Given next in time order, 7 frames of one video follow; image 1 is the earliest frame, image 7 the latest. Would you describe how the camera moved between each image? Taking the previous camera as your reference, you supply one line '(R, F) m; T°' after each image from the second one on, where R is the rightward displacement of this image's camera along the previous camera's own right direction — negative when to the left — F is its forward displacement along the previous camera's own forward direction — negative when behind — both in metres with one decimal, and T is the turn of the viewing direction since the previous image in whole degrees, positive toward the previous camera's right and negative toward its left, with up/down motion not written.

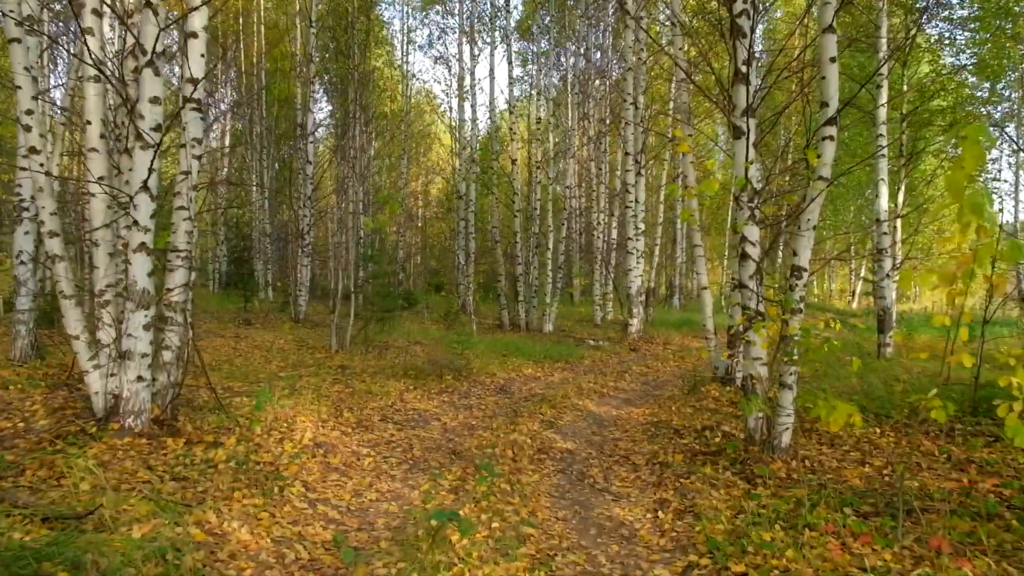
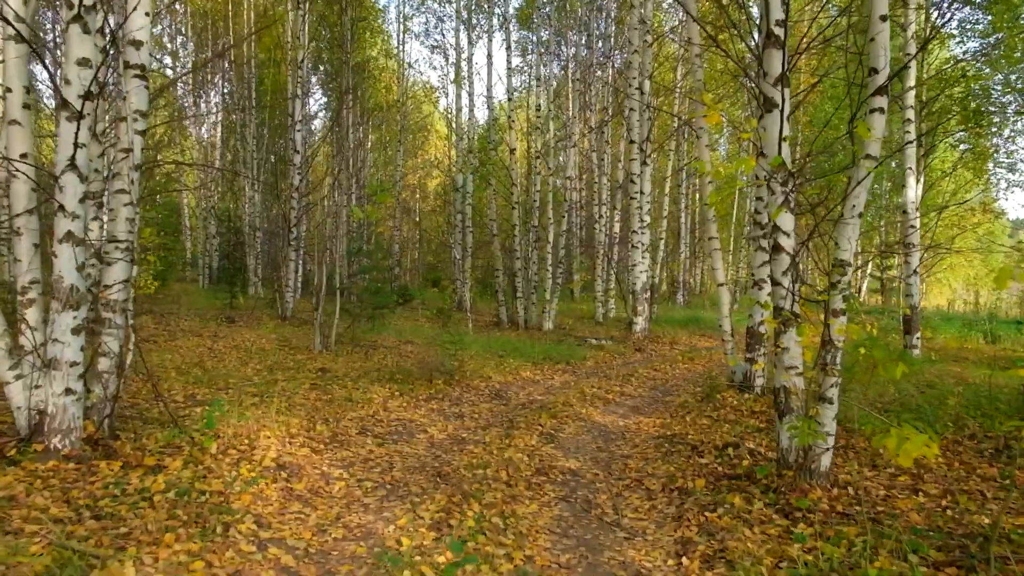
(0.0, +1.0) m; 0°
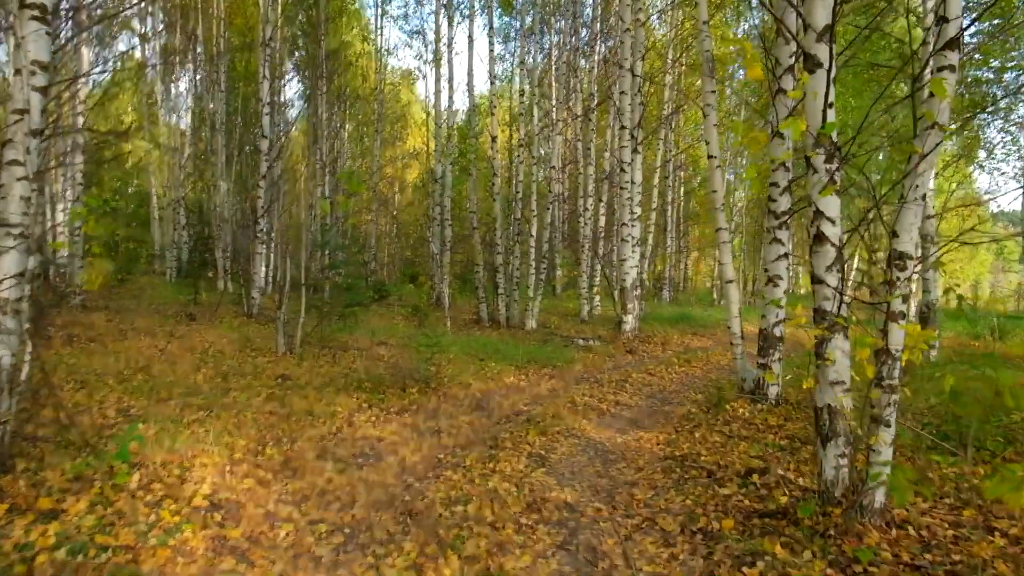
(0.0, +1.1) m; +1°
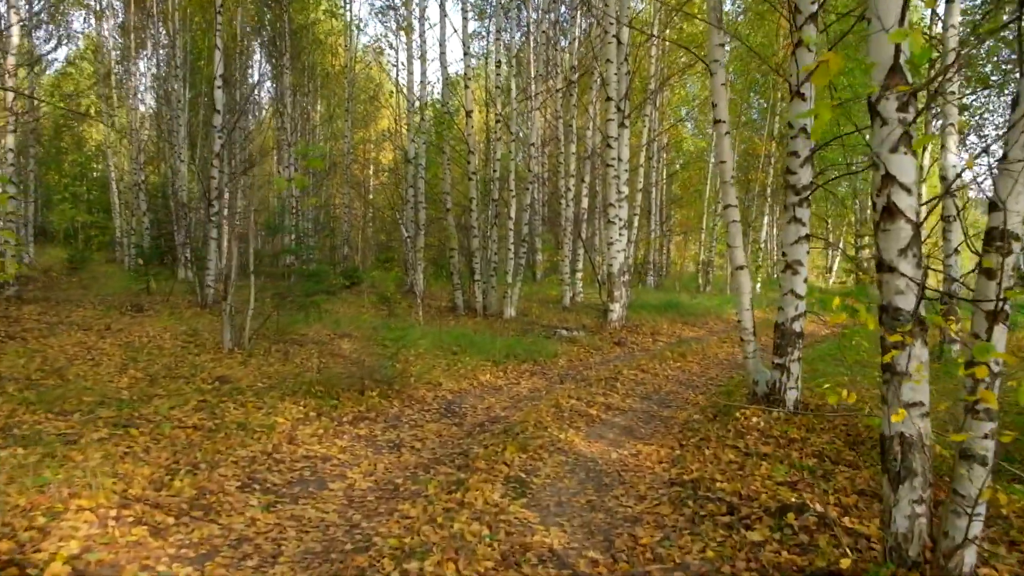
(0.0, +1.3) m; +1°
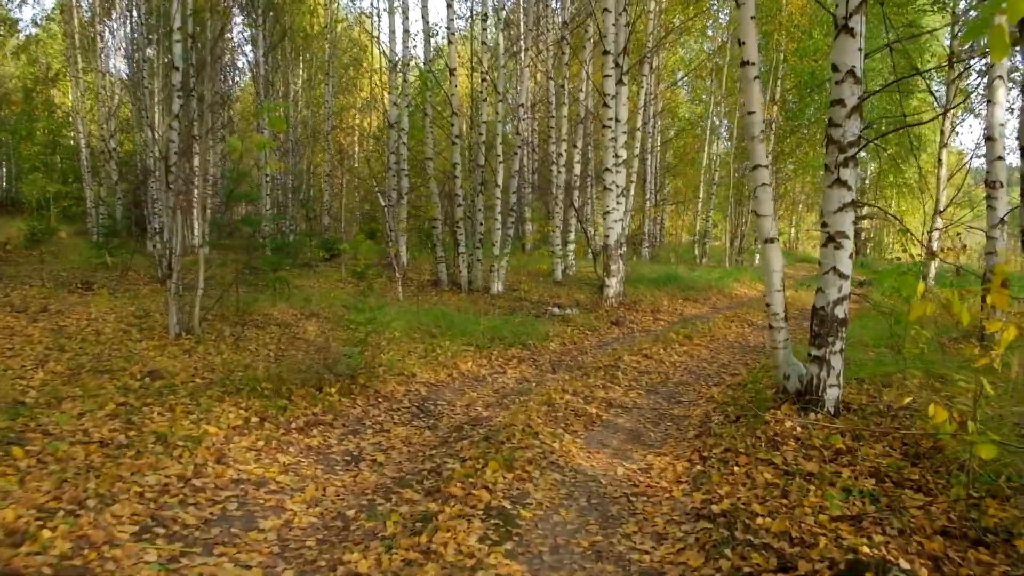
(0.0, +1.2) m; +1°
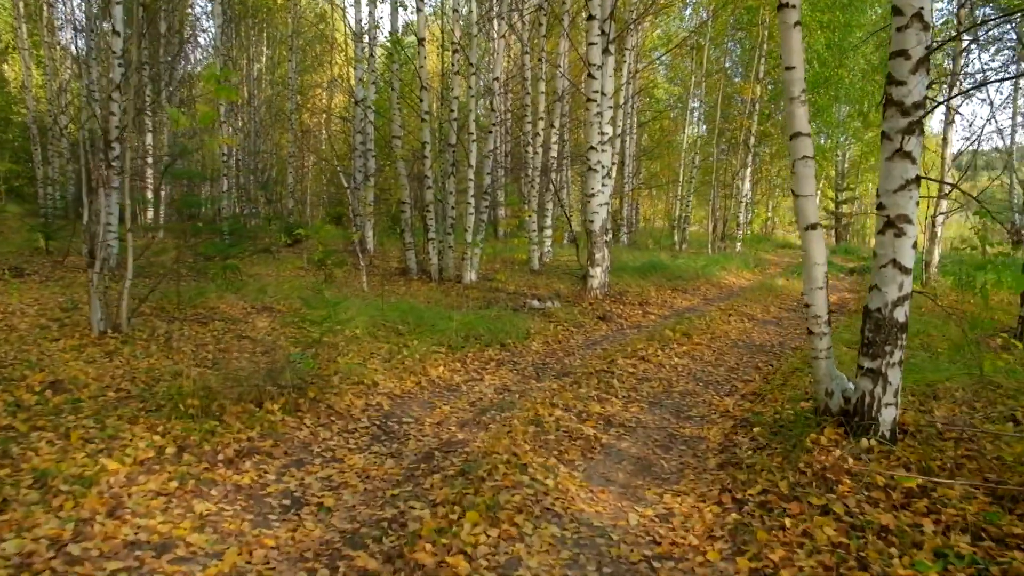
(-0.1, +1.2) m; +2°
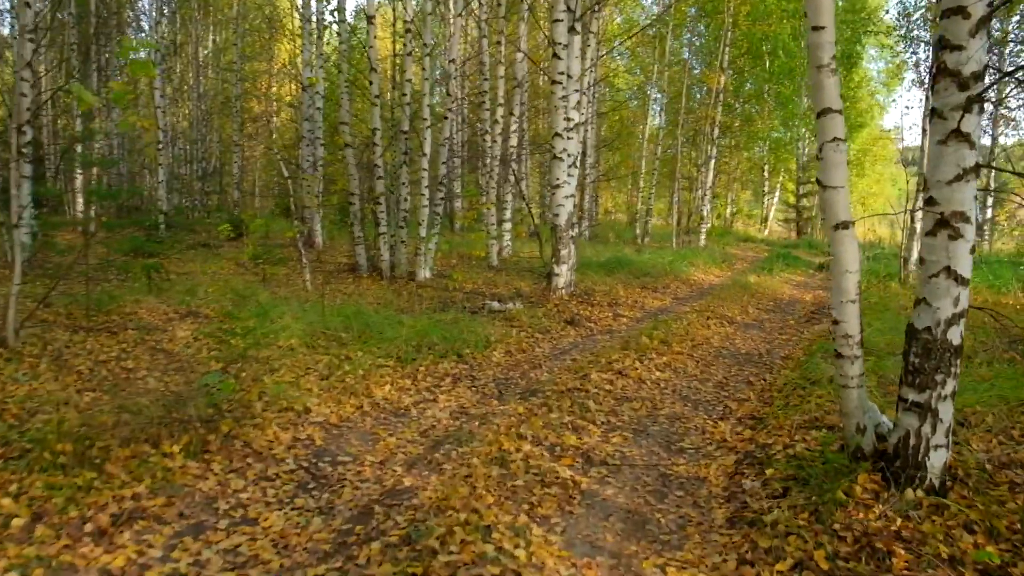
(0.0, +1.0) m; +3°
